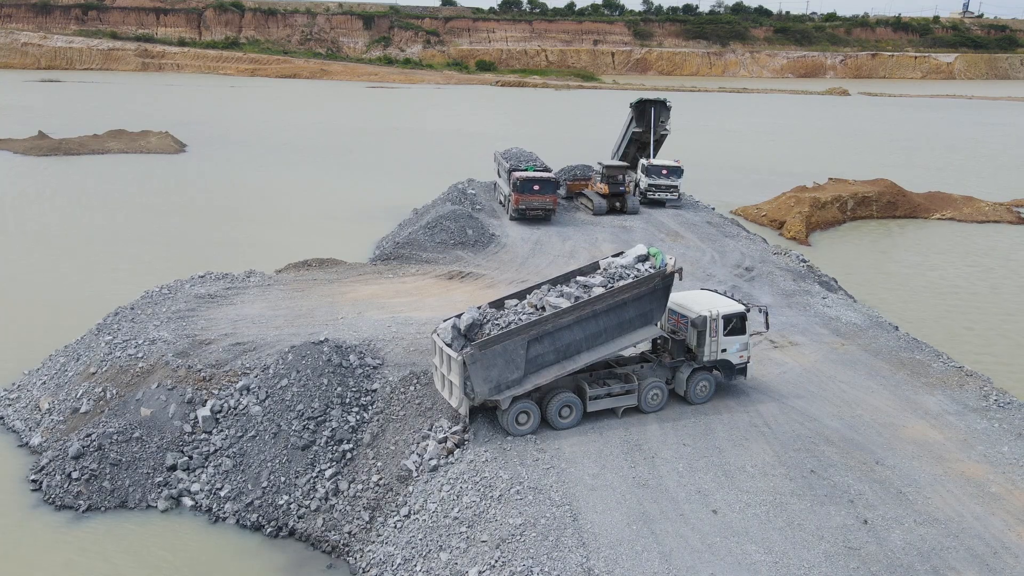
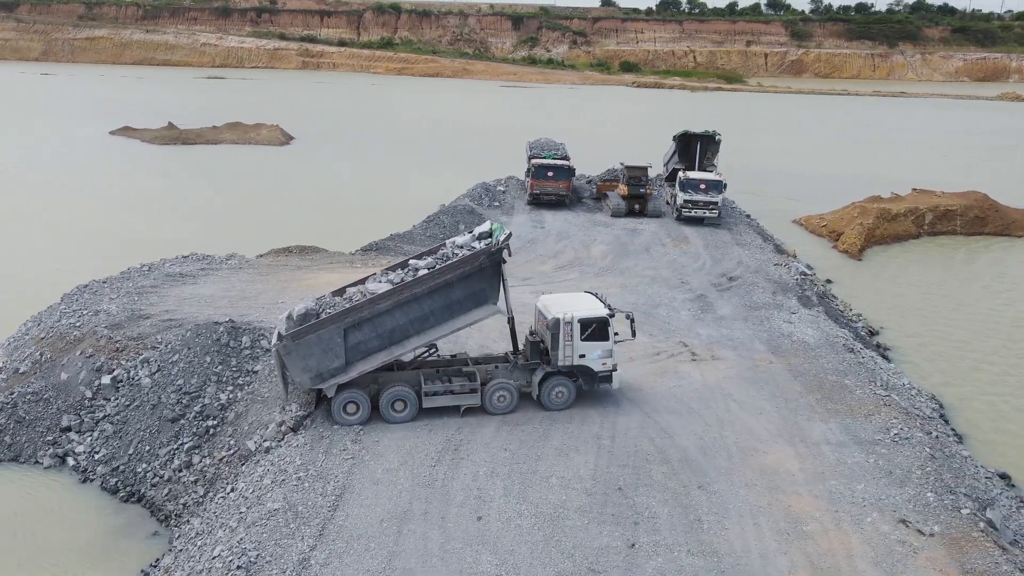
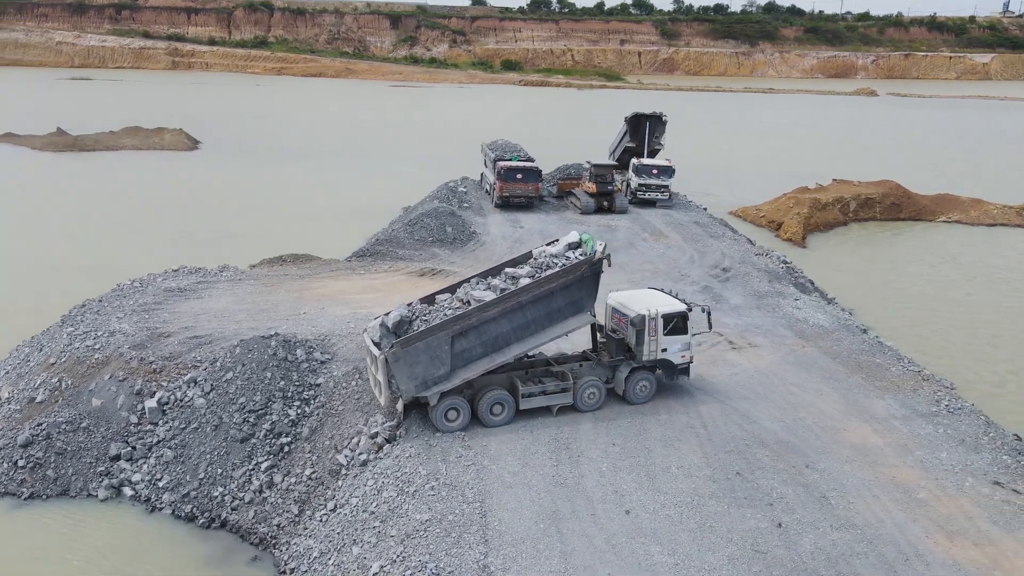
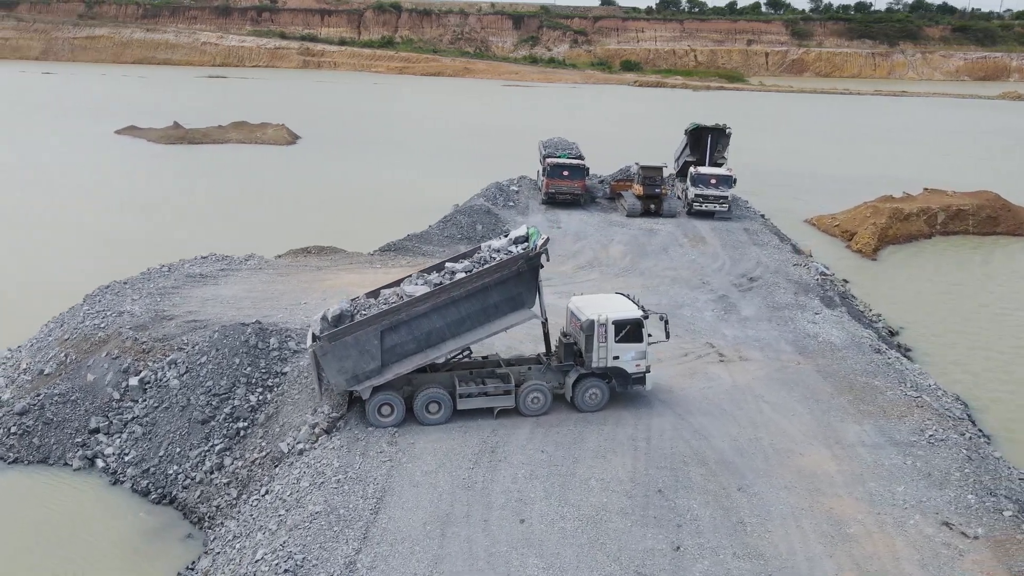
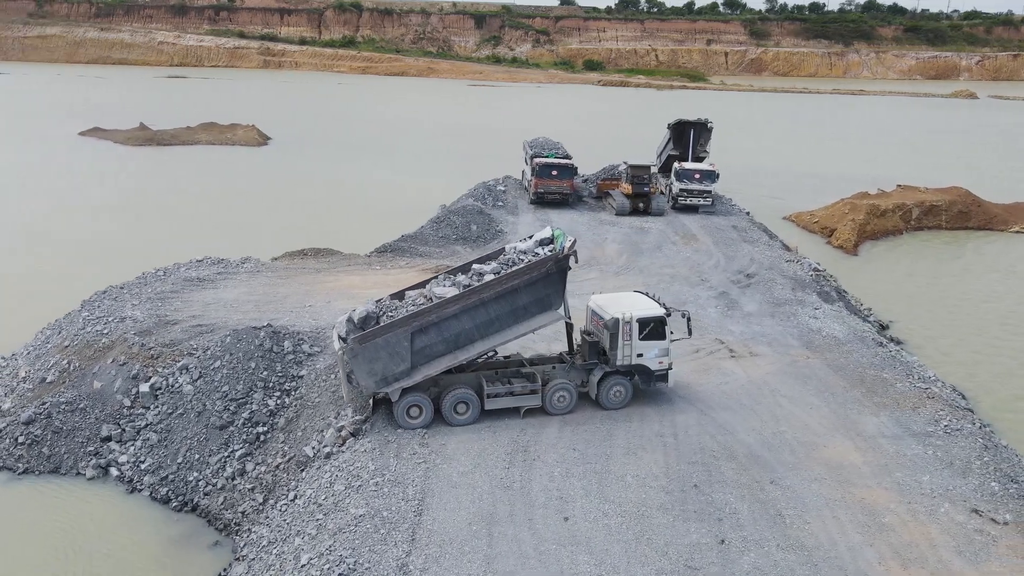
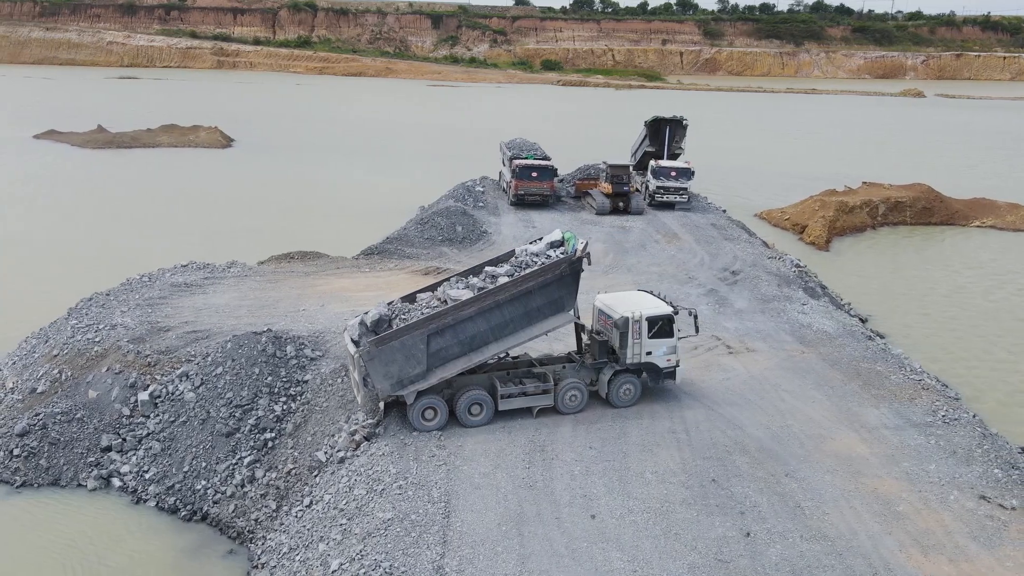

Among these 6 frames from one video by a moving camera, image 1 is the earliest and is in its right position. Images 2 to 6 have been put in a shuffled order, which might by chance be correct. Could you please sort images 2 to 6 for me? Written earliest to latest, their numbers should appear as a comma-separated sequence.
3, 6, 5, 4, 2
